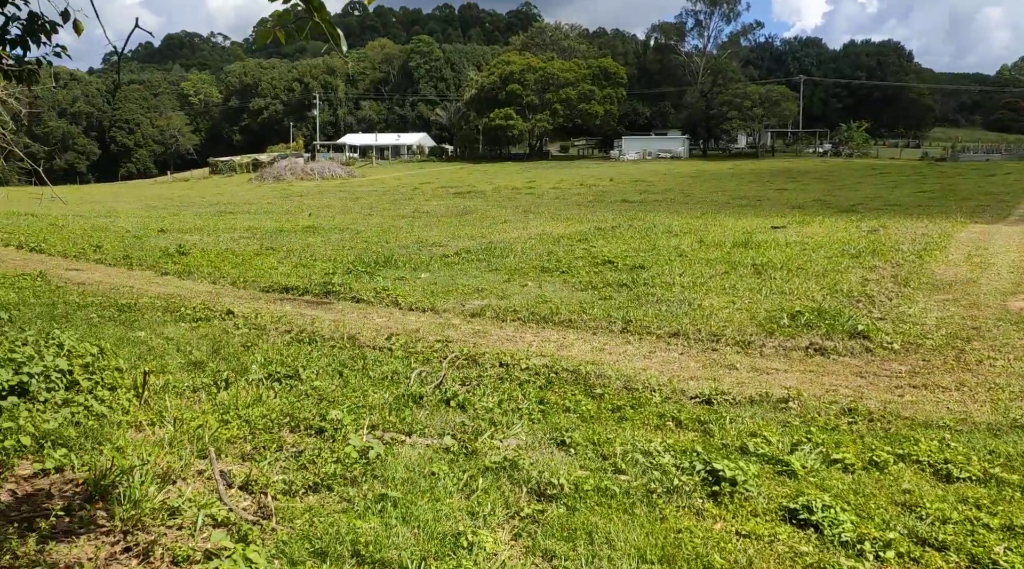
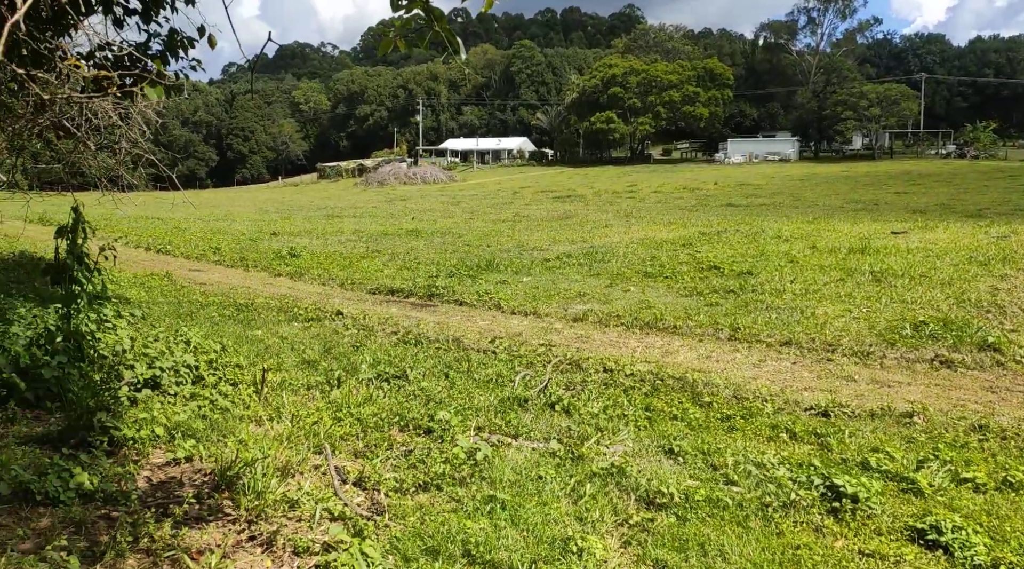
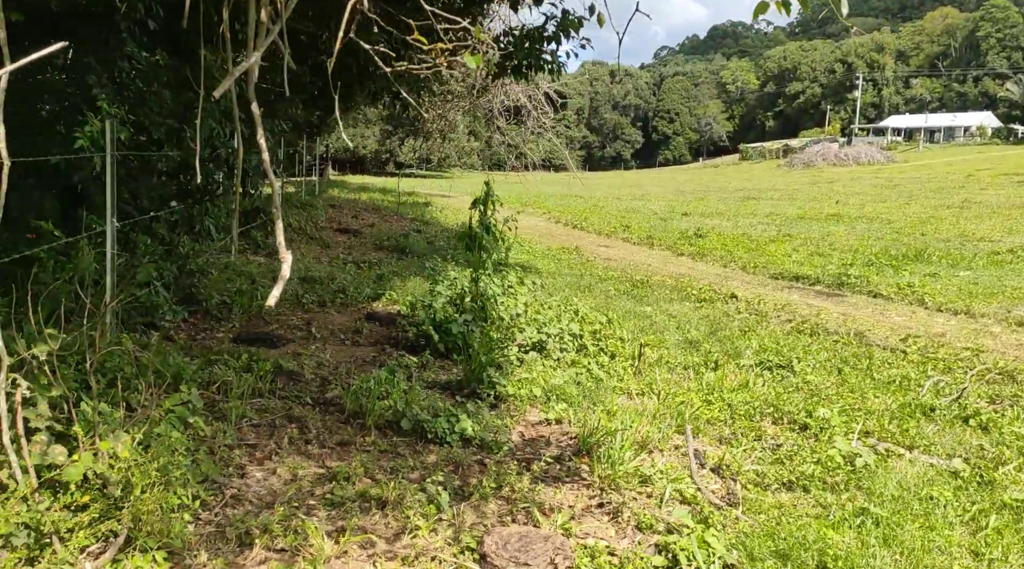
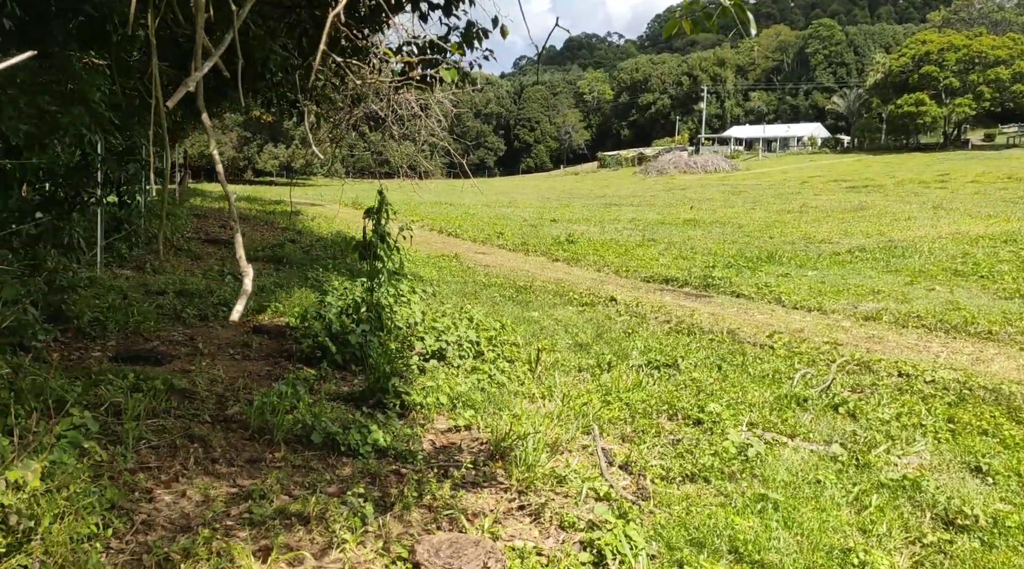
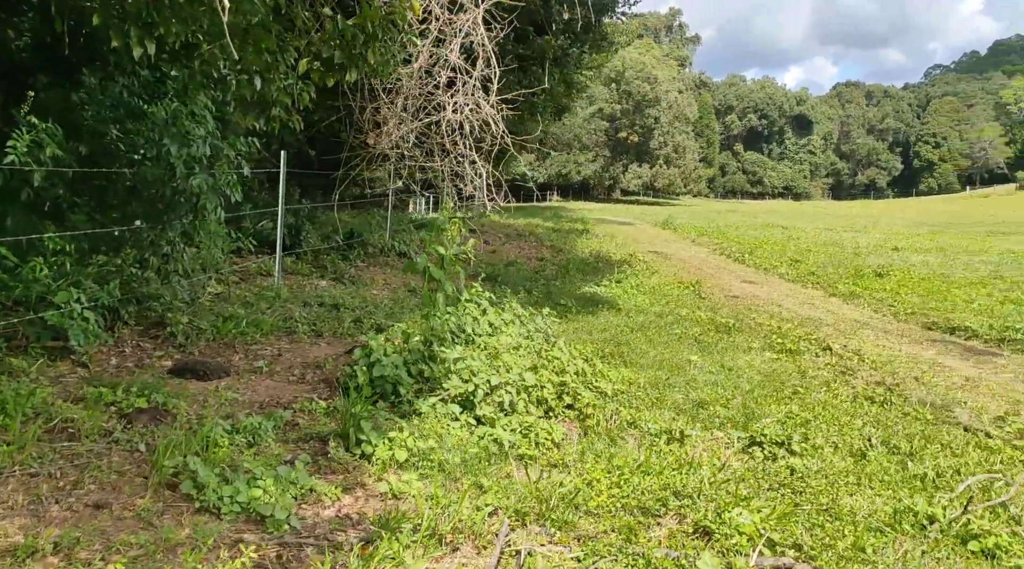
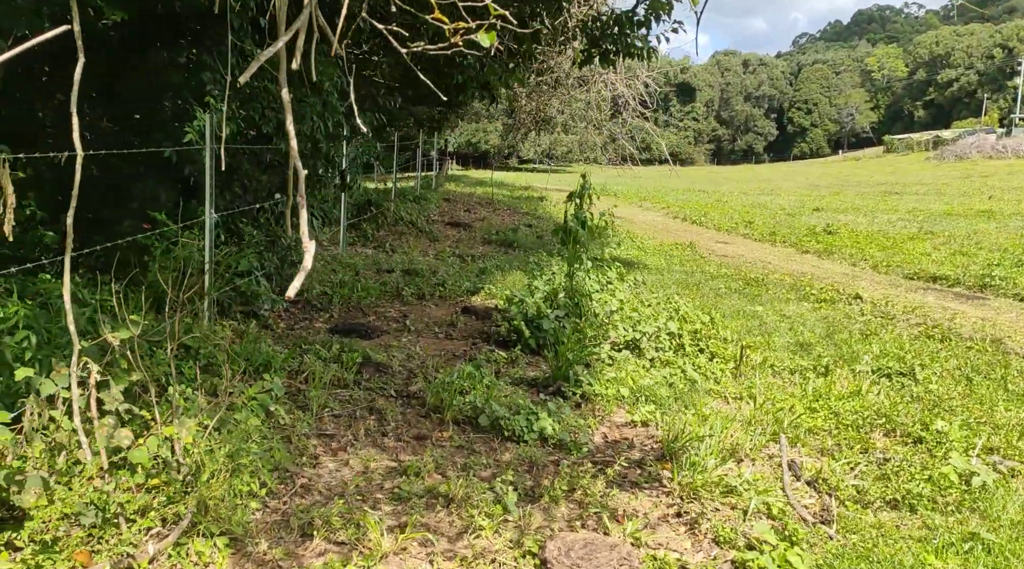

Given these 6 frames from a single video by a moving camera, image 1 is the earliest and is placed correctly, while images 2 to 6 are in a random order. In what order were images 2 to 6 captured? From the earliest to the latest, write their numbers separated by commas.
2, 4, 3, 6, 5
